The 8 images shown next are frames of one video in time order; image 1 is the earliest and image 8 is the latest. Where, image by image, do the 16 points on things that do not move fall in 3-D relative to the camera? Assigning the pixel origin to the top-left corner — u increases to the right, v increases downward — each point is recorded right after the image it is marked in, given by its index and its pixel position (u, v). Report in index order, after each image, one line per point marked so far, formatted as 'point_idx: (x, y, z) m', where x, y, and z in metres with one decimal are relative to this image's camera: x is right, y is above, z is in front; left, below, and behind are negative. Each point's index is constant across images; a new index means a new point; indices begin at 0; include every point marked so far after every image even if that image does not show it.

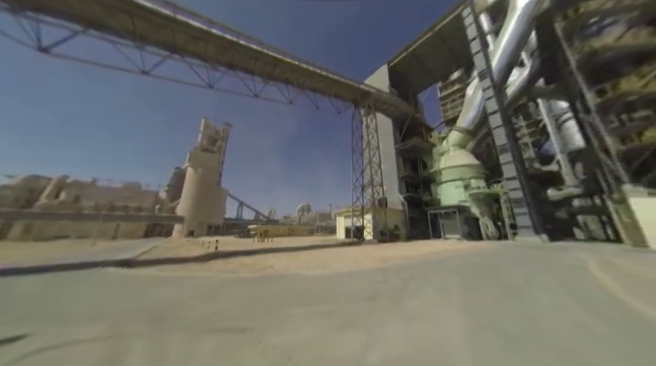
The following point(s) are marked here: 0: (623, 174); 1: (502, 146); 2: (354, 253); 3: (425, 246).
0: (+21.1, +0.6, +13.4) m
1: (+17.8, +4.1, +18.7) m
2: (+1.3, -3.9, +10.2) m
3: (+6.6, -4.4, +12.5) m
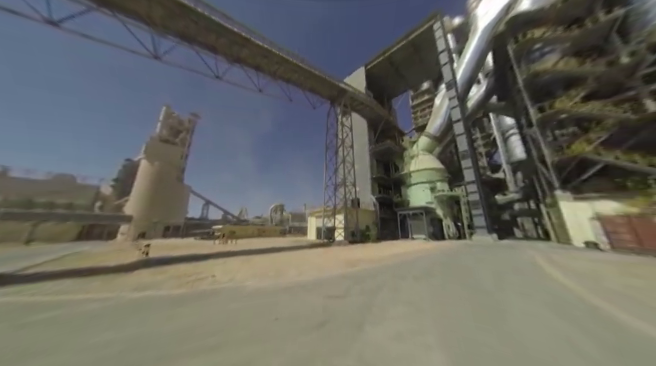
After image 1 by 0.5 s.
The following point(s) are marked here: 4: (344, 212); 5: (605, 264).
0: (+18.9, +0.1, +15.5) m
1: (+15.1, +3.6, +20.3) m
2: (-0.3, -3.8, +9.7) m
3: (+4.6, -4.5, +12.7) m
4: (+1.3, -2.5, +16.1) m
5: (+9.5, -2.8, +6.2) m
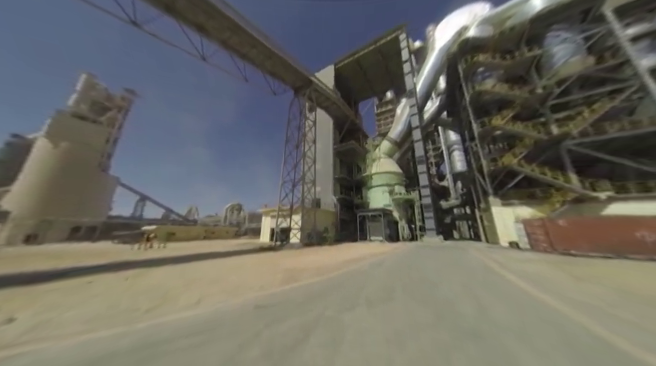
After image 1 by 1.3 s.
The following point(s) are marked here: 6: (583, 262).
0: (+15.4, -0.6, +17.6) m
1: (+10.8, +3.1, +21.7) m
2: (-2.6, -3.5, +8.3) m
3: (+1.6, -4.4, +12.2) m
4: (-2.2, -2.3, +14.9) m
5: (+7.7, -3.0, +6.7) m
6: (+10.3, -3.2, +7.6) m
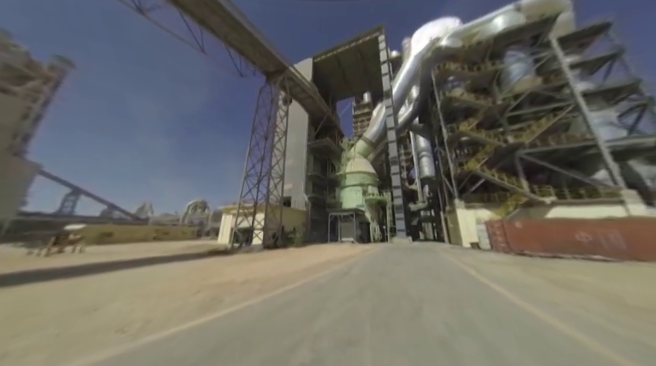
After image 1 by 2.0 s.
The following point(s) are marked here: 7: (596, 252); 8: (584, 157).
0: (+12.6, -0.9, +18.4) m
1: (+7.7, +3.0, +21.9) m
2: (-4.1, -3.1, +6.8) m
3: (-0.5, -4.2, +11.2) m
4: (-4.5, -1.9, +13.4) m
5: (+6.4, -3.0, +6.6) m
6: (+8.8, -3.3, +7.8) m
7: (+14.7, -3.8, +10.2) m
8: (+23.3, +2.4, +17.0) m
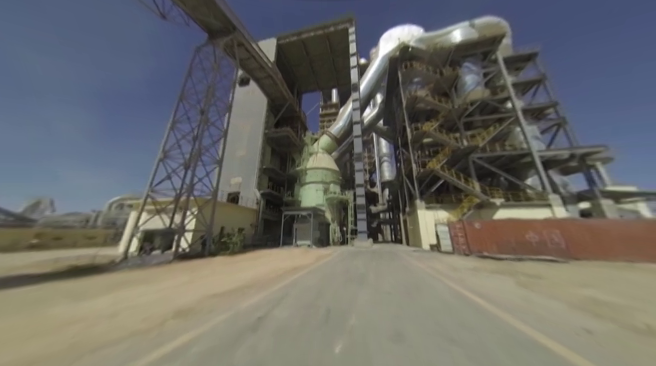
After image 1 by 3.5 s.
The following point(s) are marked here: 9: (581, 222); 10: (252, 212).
0: (+8.6, -0.9, +18.1) m
1: (+3.3, +3.1, +20.7) m
2: (-5.7, -2.4, +3.5) m
3: (-3.0, -3.6, +8.5) m
4: (-7.3, -1.2, +9.9) m
5: (+4.6, -2.7, +5.3) m
6: (+6.8, -3.1, +6.9) m
7: (+12.1, -3.9, +10.4) m
8: (+19.5, +1.9, +18.8) m
9: (+14.0, -2.2, +10.3) m
10: (-7.5, -2.9, +18.3) m
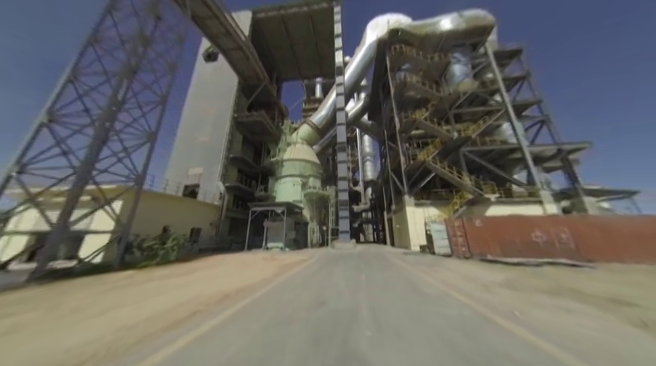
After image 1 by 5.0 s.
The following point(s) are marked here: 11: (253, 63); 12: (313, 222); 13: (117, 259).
0: (+6.7, -0.4, +16.4) m
1: (+1.3, +3.7, +18.4) m
2: (-6.2, -1.6, +0.5) m
3: (-4.0, -2.9, +5.7) m
4: (-8.3, -0.4, +6.7) m
5: (+3.9, -2.1, +3.2) m
6: (+5.9, -2.6, +5.0) m
7: (+10.9, -3.4, +9.0) m
8: (+17.6, +2.2, +18.1) m
9: (+12.8, -1.8, +9.1) m
10: (-9.4, -2.1, +15.0) m
11: (-7.4, +12.0, +18.4) m
12: (-1.5, -4.1, +19.5) m
13: (-7.6, -2.8, +6.8) m
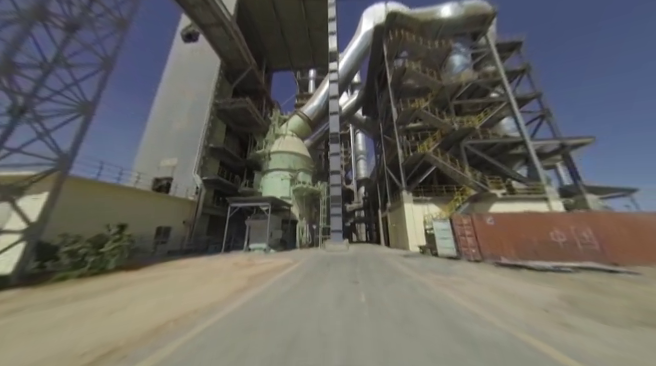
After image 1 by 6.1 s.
0: (+6.0, 0.0, +15.1) m
1: (+0.5, +4.2, +16.9) m
2: (-6.3, -1.2, -1.2) m
3: (-4.3, -2.5, +4.0) m
4: (-8.7, +0.1, +4.9) m
5: (+3.7, -1.7, +1.8) m
6: (+5.6, -2.2, +3.7) m
7: (+10.4, -3.1, +7.8) m
8: (+16.8, +2.6, +17.2) m
9: (+12.4, -1.4, +8.0) m
10: (-10.1, -1.6, +13.1) m
11: (-8.1, +12.5, +16.5) m
12: (-2.4, -3.6, +17.9) m
13: (-8.0, -2.3, +5.0) m
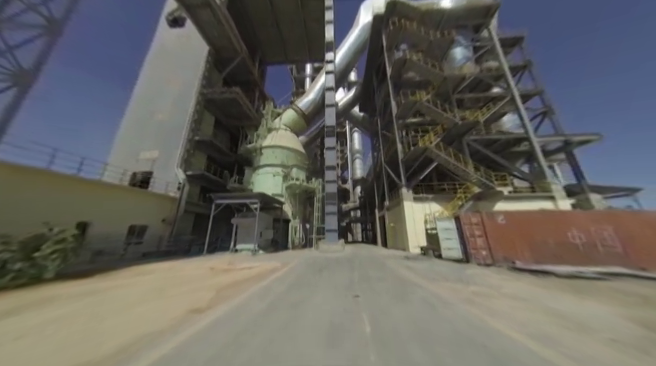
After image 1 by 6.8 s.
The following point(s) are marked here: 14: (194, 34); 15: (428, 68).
0: (+5.6, +0.2, +14.2) m
1: (+0.1, +4.5, +15.9) m
2: (-6.4, -0.8, -2.4) m
3: (-4.5, -2.2, +2.9) m
4: (-8.8, +0.4, +3.7) m
5: (+3.6, -1.5, +0.9) m
6: (+5.5, -2.0, +2.8) m
7: (+10.1, -2.9, +7.0) m
8: (+16.4, +2.7, +16.5) m
9: (+12.1, -1.3, +7.2) m
10: (-10.4, -1.2, +11.9) m
11: (-8.4, +12.9, +15.3) m
12: (-2.9, -3.3, +16.9) m
13: (-8.2, -1.9, +3.8) m
14: (-12.5, +13.8, +17.2) m
15: (+8.1, +9.4, +15.2) m
